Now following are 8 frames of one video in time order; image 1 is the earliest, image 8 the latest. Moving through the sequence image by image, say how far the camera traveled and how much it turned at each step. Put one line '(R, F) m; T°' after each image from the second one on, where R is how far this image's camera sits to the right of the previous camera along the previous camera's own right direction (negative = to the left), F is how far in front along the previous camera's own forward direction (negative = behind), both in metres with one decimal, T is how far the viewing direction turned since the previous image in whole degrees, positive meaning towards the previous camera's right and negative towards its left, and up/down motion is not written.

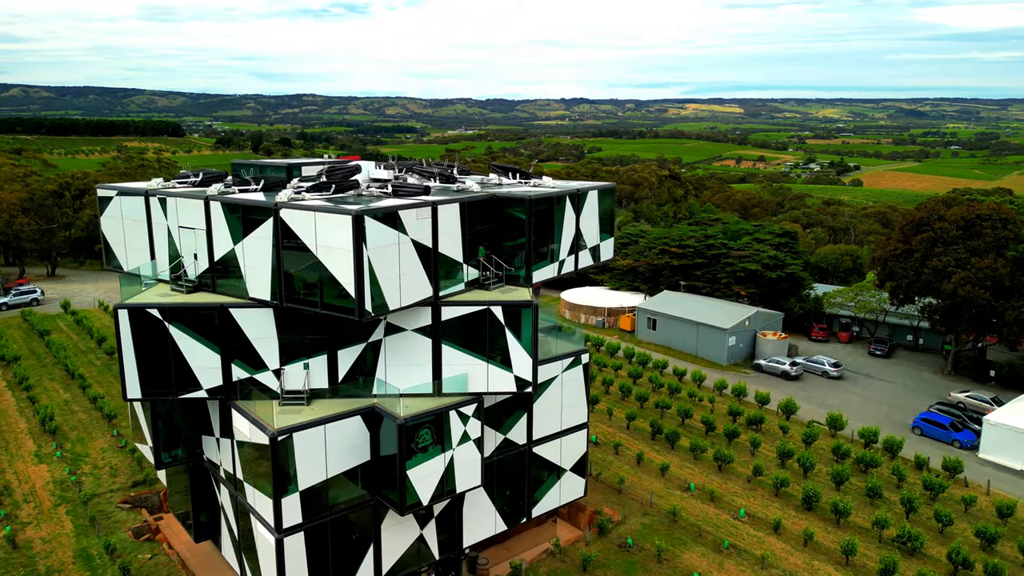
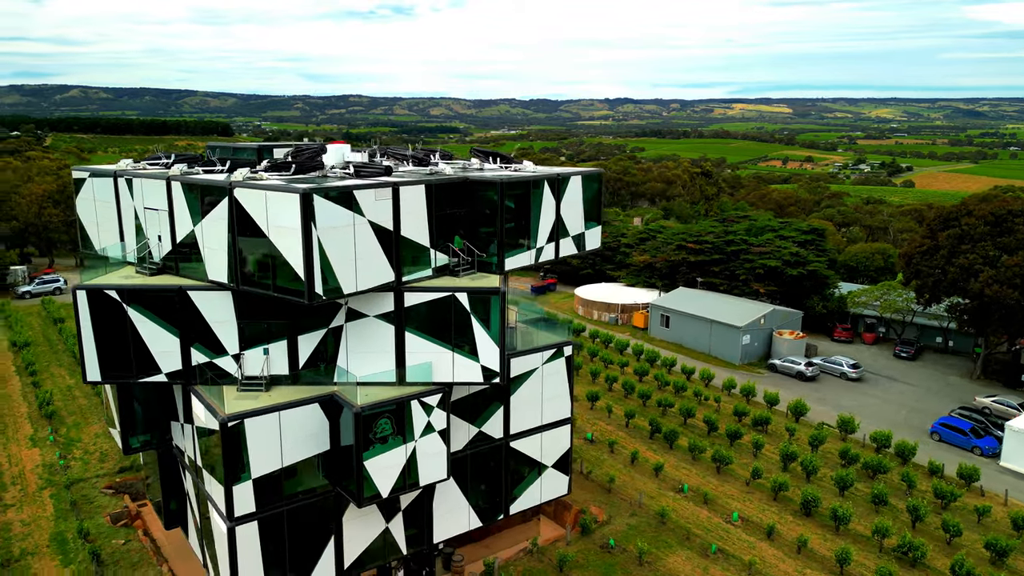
(+2.0, +0.9) m; -3°
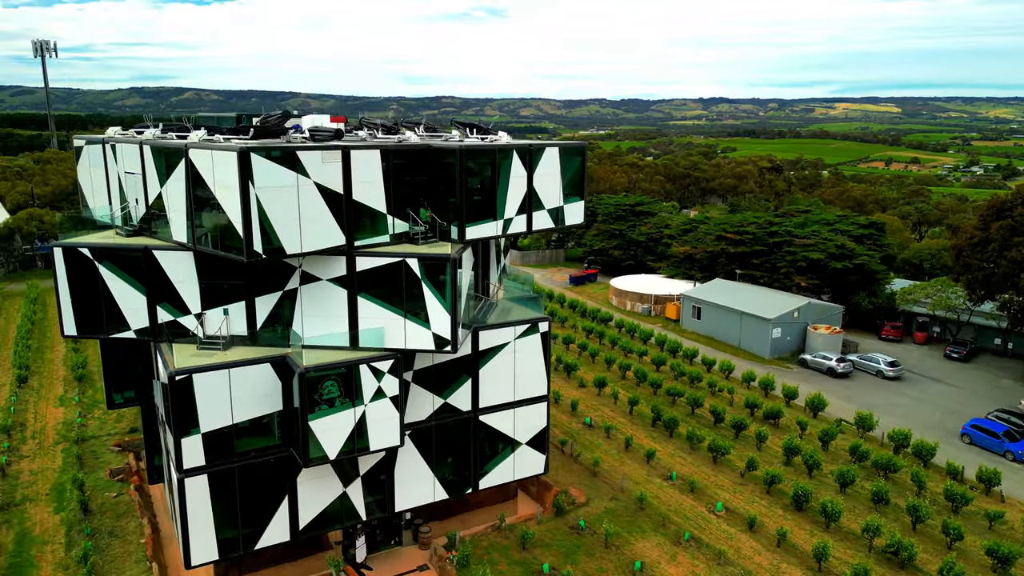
(+3.5, +0.5) m; -6°
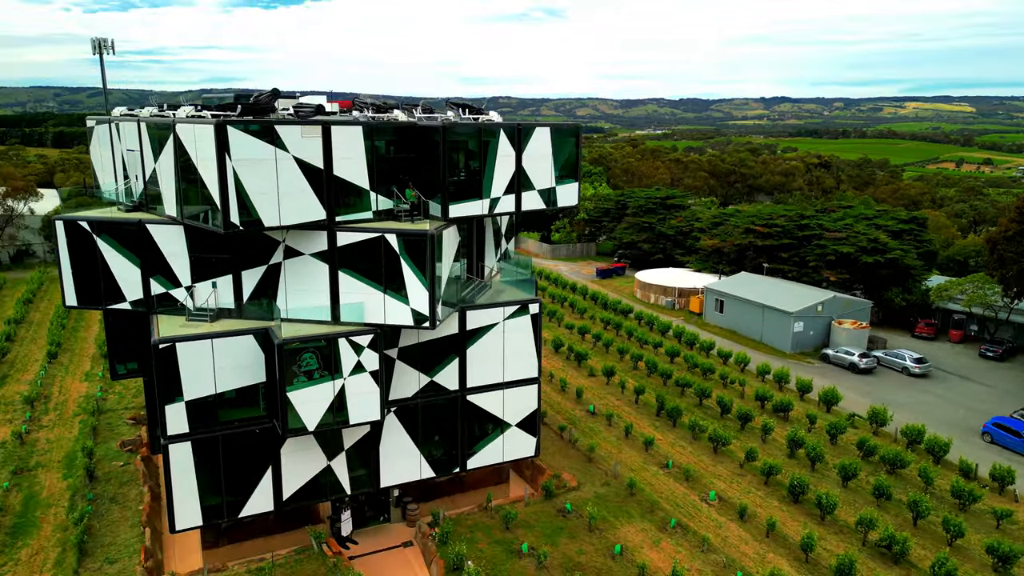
(+2.0, +0.1) m; -4°
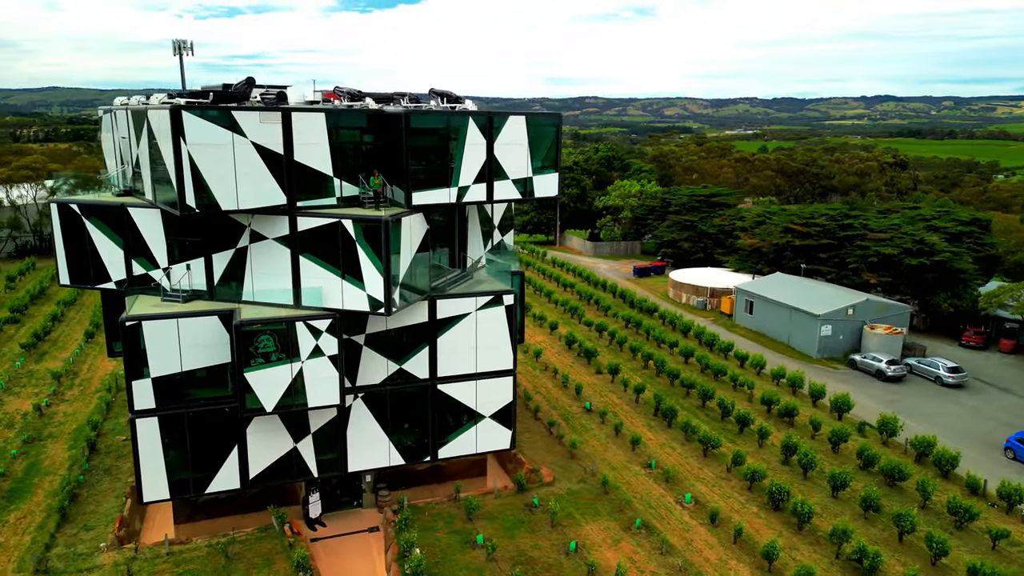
(+3.3, +0.4) m; -6°
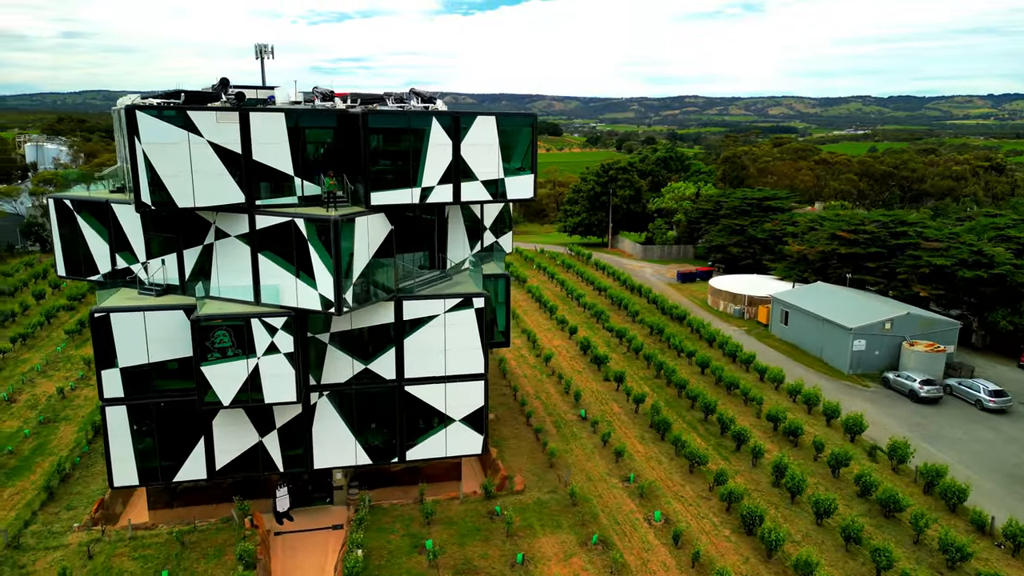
(+3.7, +0.7) m; -7°
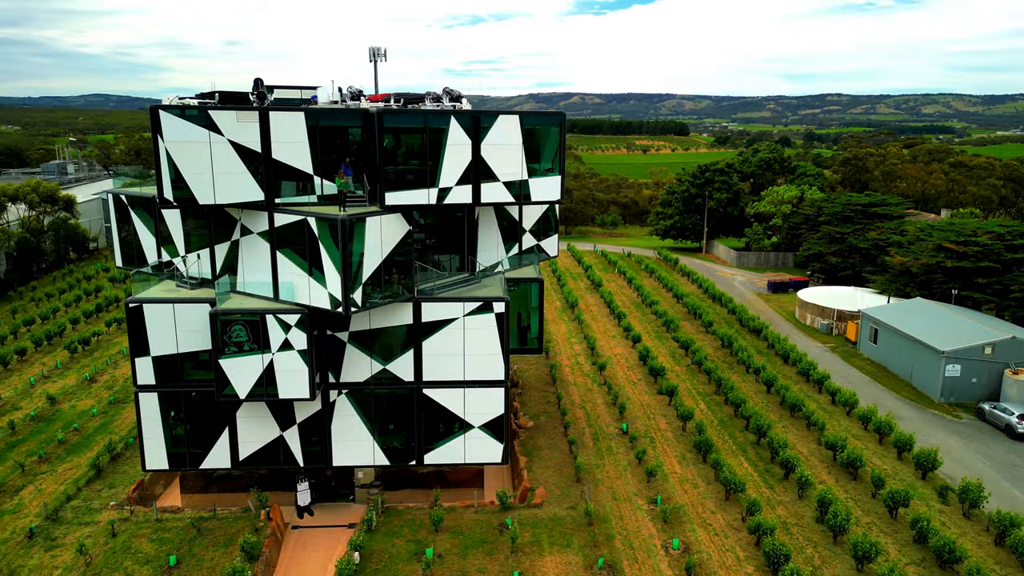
(+2.9, +1.0) m; -9°
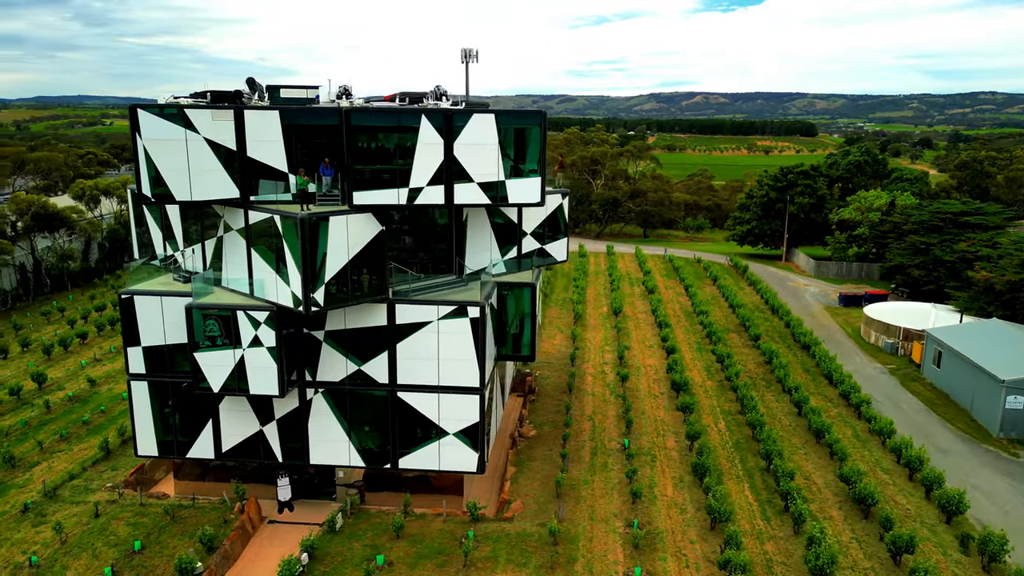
(+3.9, +1.1) m; -9°
